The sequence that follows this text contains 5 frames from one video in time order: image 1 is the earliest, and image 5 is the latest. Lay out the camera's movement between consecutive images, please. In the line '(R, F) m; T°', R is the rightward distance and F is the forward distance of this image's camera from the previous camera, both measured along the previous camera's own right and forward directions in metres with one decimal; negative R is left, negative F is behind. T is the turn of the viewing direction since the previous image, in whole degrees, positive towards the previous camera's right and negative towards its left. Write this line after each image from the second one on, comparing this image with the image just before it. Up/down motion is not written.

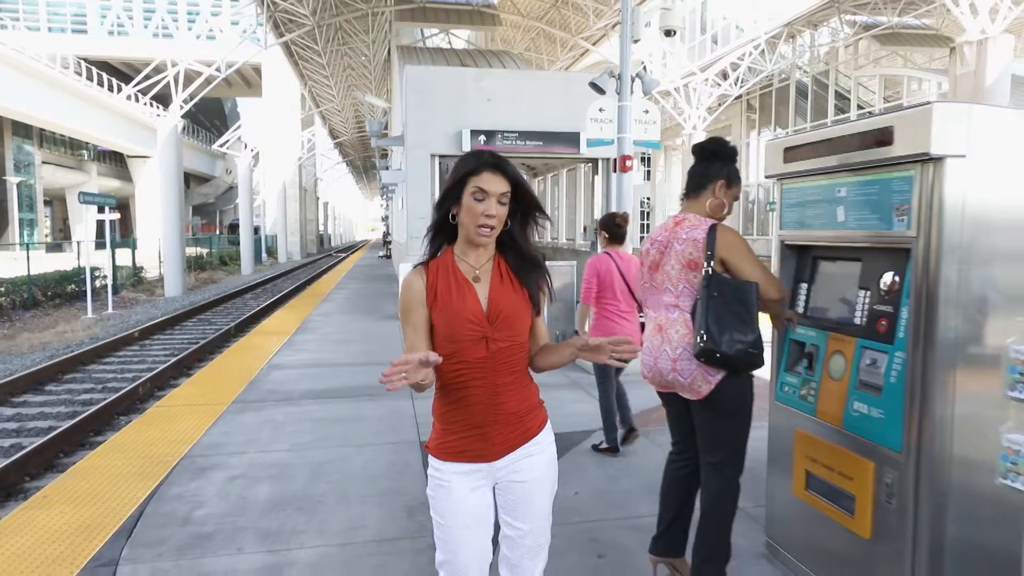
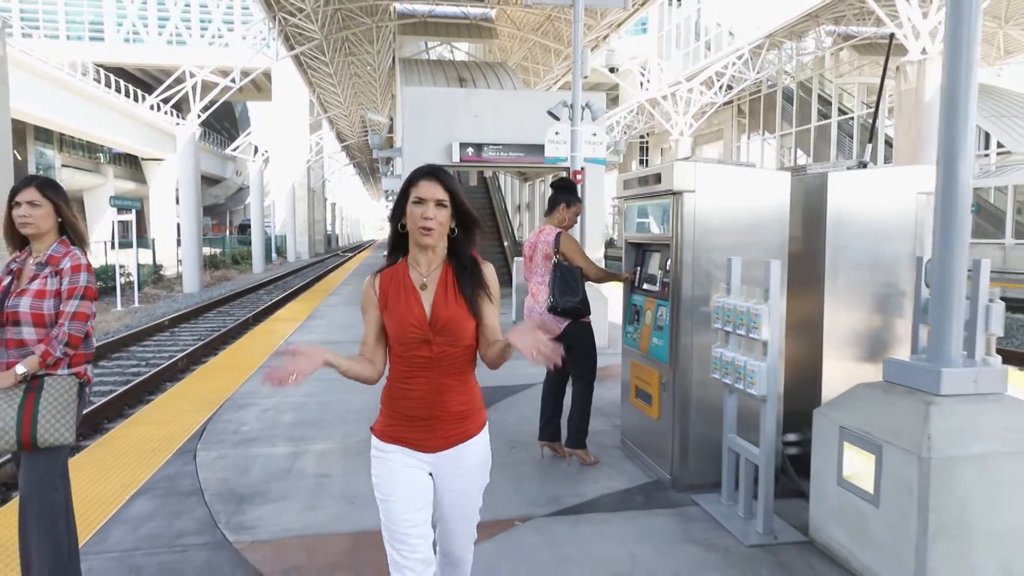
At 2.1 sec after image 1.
(+0.5, -1.8) m; -1°
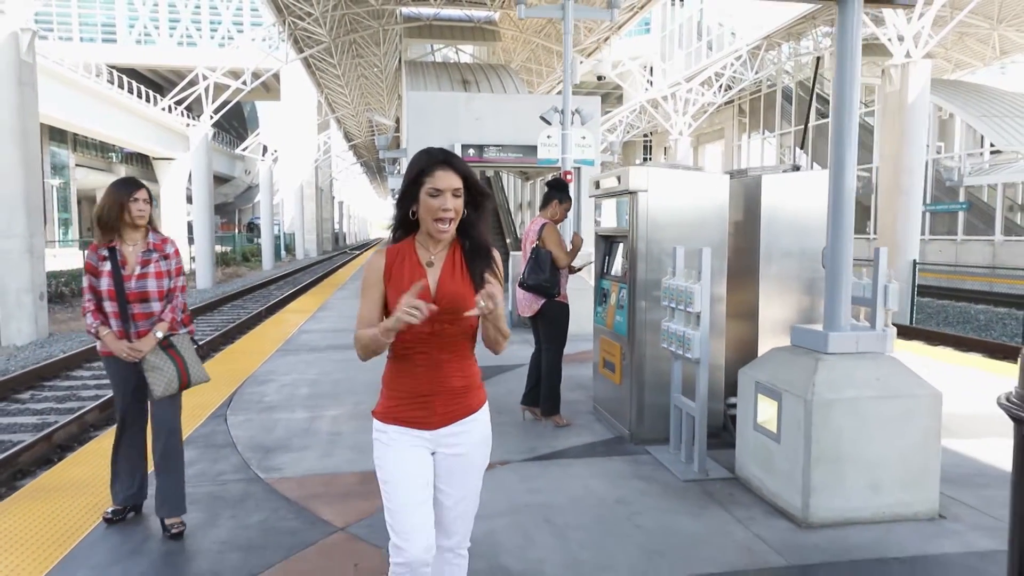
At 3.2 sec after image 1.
(+0.2, -0.8) m; -1°
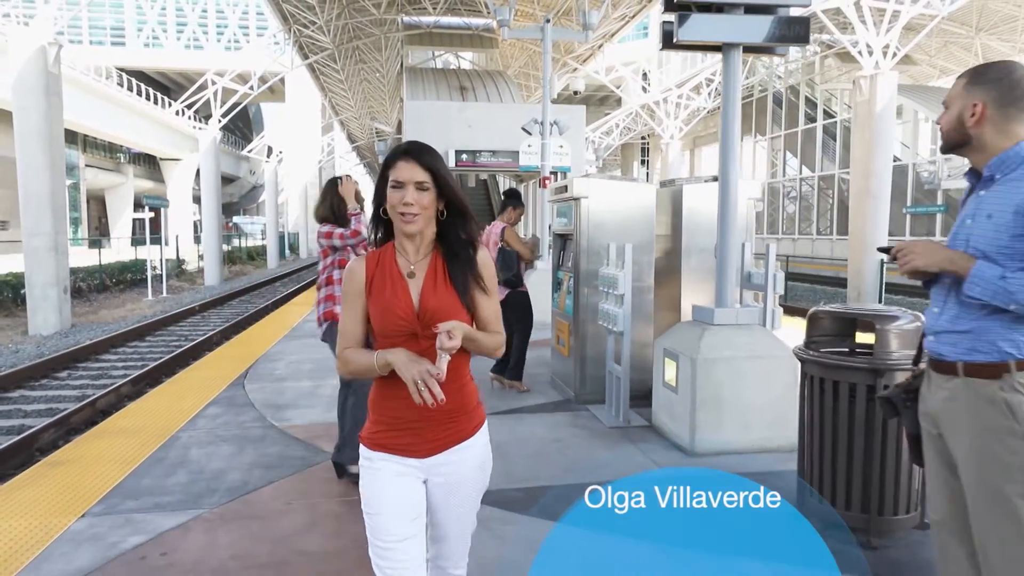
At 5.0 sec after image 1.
(+0.3, -1.2) m; 0°
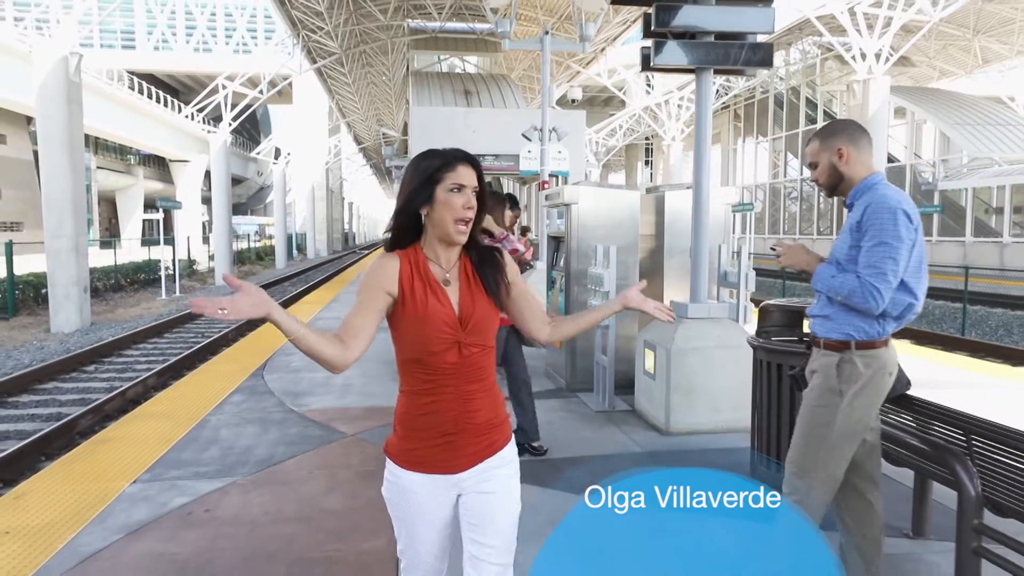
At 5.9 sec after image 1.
(+0.1, -0.6) m; 0°
